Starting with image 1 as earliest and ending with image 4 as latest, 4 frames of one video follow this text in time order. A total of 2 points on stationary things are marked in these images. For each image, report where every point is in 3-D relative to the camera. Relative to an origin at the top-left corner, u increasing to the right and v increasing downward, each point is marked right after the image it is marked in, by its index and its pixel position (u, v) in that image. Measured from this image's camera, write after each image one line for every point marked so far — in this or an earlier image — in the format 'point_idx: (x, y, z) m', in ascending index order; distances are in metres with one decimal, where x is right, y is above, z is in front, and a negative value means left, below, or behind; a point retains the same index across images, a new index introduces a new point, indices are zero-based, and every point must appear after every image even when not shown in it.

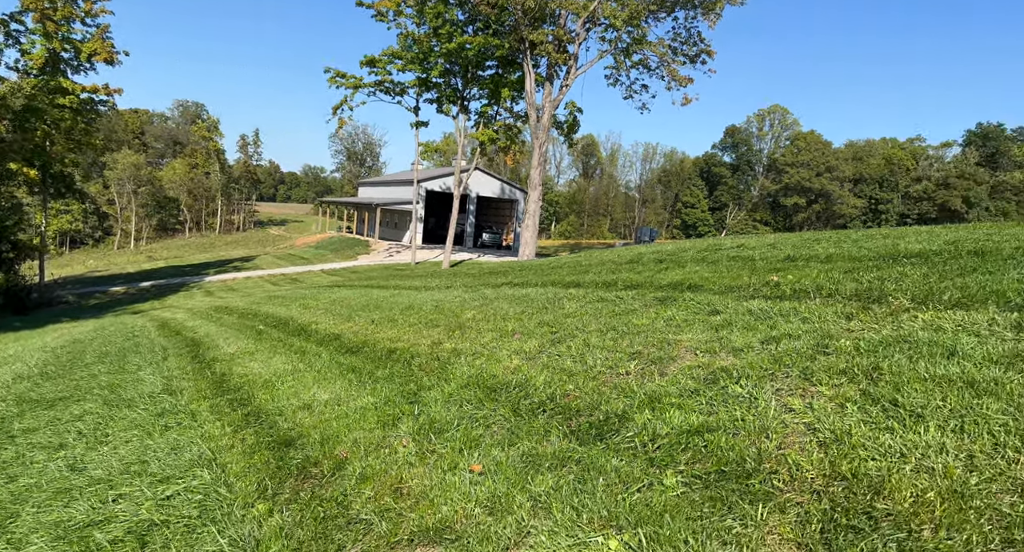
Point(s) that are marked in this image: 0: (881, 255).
0: (+4.2, +0.2, +6.4) m
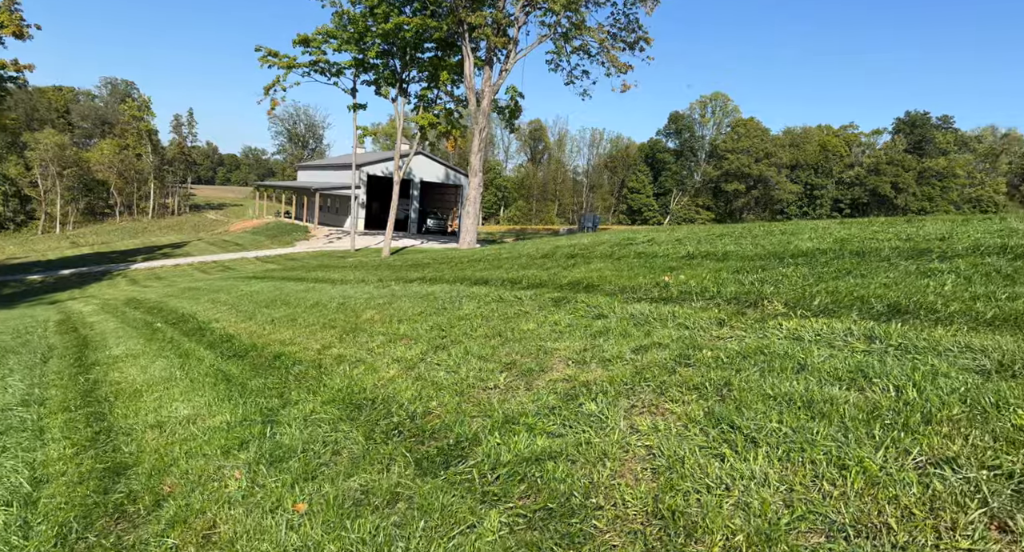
0: (+3.0, +0.3, +6.5) m
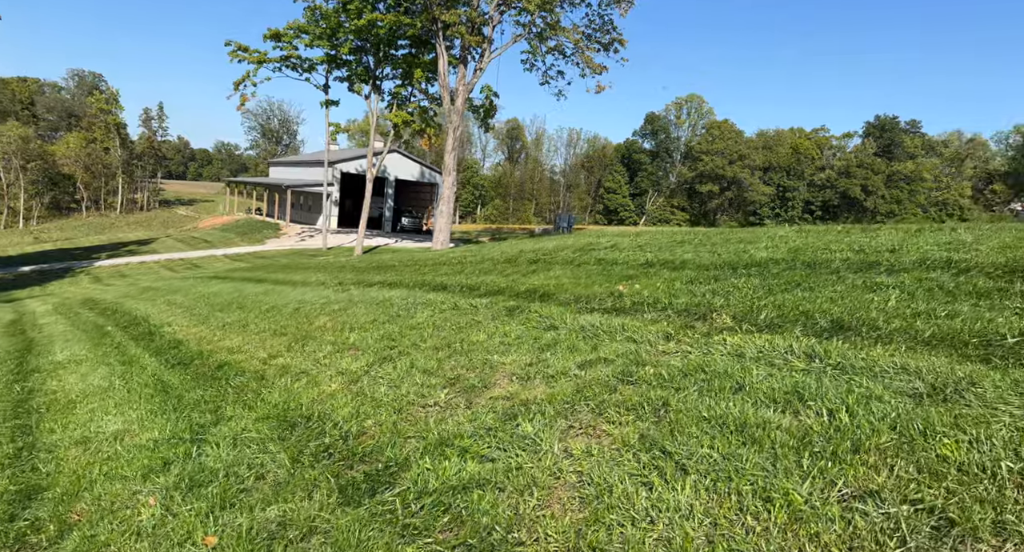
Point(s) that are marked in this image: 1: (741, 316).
0: (+2.5, +0.2, +6.5) m
1: (+1.8, -0.3, +4.3) m
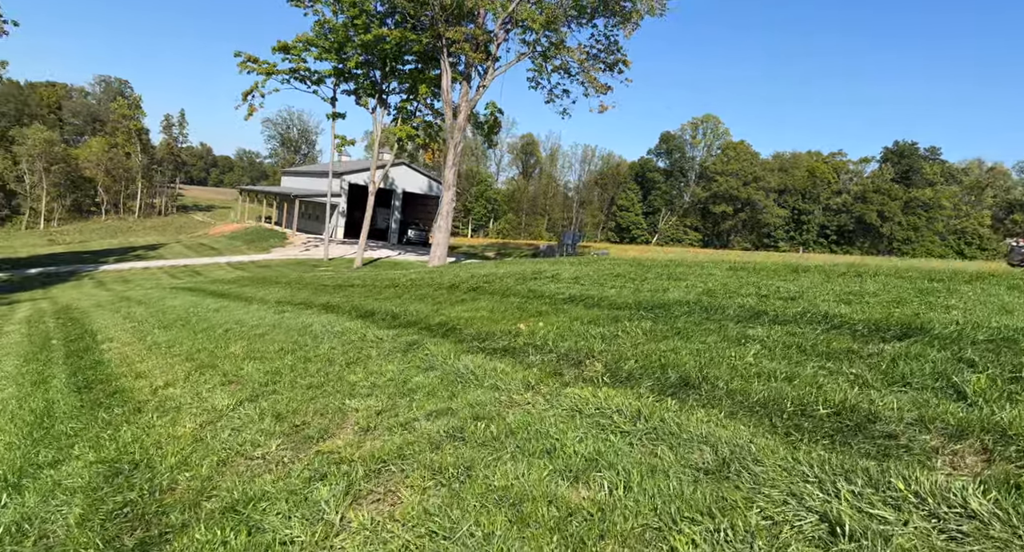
0: (+1.5, -0.3, +6.4) m
1: (+0.7, -0.7, +4.3) m
